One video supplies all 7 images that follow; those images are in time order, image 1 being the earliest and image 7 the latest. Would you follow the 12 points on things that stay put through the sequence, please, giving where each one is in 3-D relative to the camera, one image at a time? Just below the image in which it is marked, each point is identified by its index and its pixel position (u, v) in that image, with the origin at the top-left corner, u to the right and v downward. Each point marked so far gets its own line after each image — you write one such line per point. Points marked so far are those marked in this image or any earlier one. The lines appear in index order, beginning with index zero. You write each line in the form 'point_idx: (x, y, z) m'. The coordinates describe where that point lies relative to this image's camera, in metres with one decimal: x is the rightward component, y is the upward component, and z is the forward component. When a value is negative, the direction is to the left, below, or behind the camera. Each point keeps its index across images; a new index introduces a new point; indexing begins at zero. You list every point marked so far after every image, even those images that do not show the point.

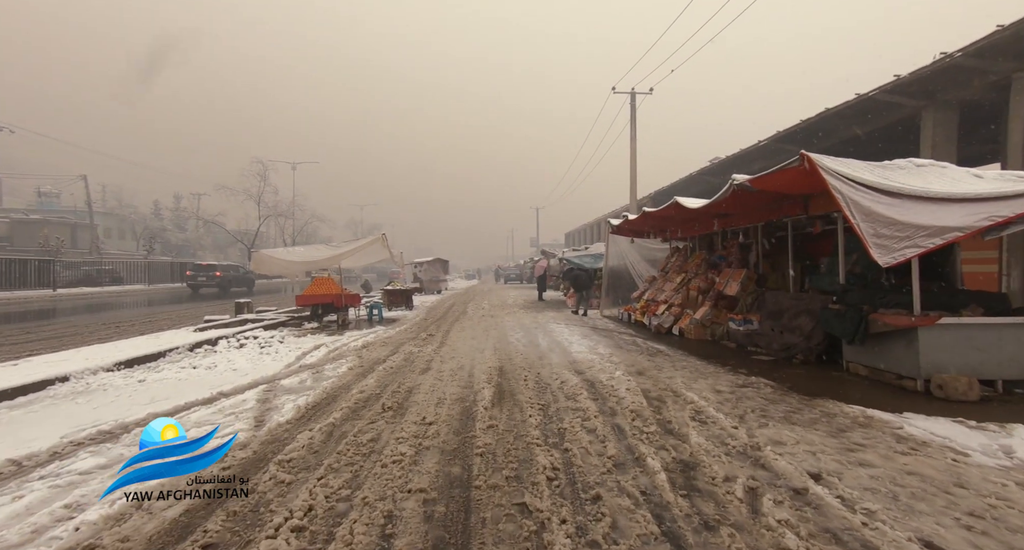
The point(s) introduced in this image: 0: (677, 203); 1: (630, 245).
0: (+3.2, +1.4, +9.0) m
1: (+3.9, +1.0, +14.9) m
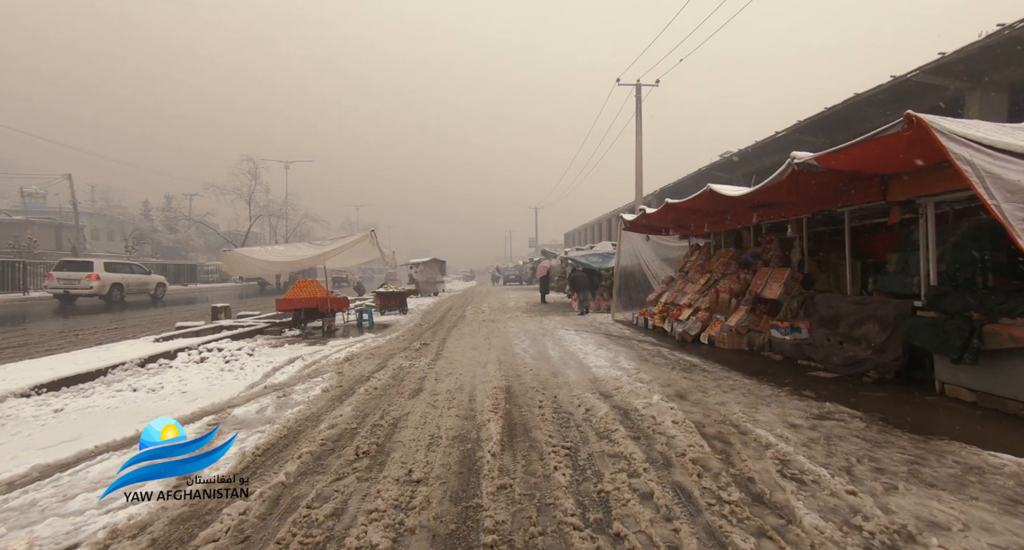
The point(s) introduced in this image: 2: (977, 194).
0: (+3.3, +1.4, +7.7) m
1: (+4.0, +1.0, +13.7) m
2: (+3.6, +0.6, +3.5) m
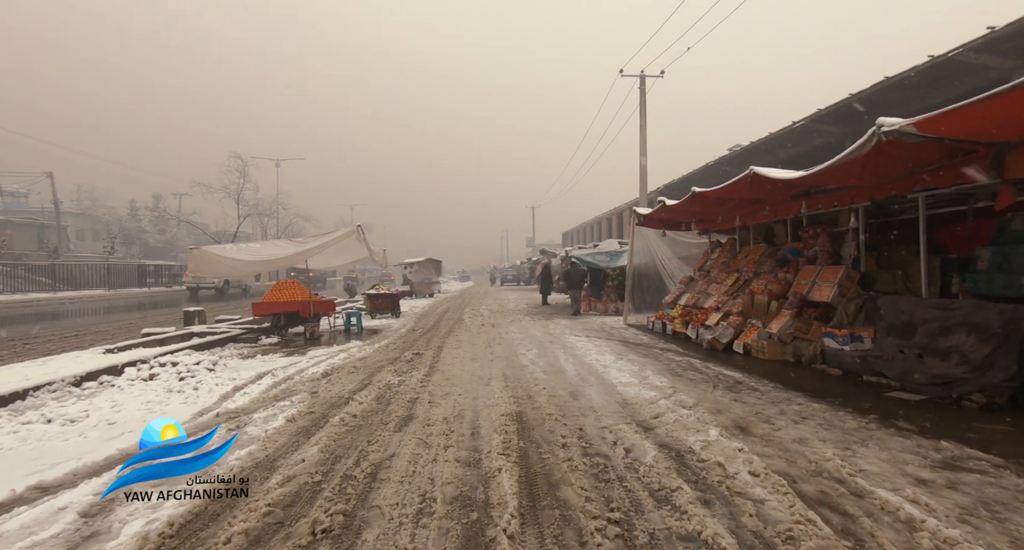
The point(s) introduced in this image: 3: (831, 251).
0: (+3.4, +1.4, +6.6) m
1: (+4.1, +1.0, +12.5) m
2: (+3.7, +0.6, +2.3) m
3: (+5.0, +0.4, +7.1) m
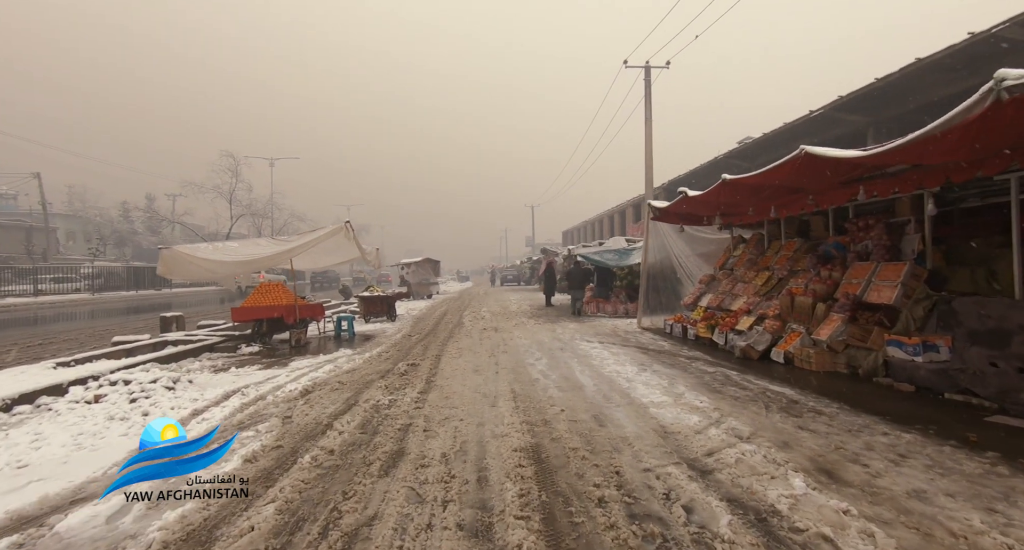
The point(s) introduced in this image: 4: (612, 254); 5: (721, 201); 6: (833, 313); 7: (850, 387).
0: (+3.6, +1.4, +5.6) m
1: (+4.2, +1.0, +11.6) m
2: (+3.8, +0.7, +1.4) m
3: (+5.1, +0.4, +6.2) m
4: (+3.4, +0.7, +15.5) m
5: (+3.9, +1.4, +8.5) m
6: (+4.4, -0.5, +6.3) m
7: (+4.1, -1.3, +5.5) m
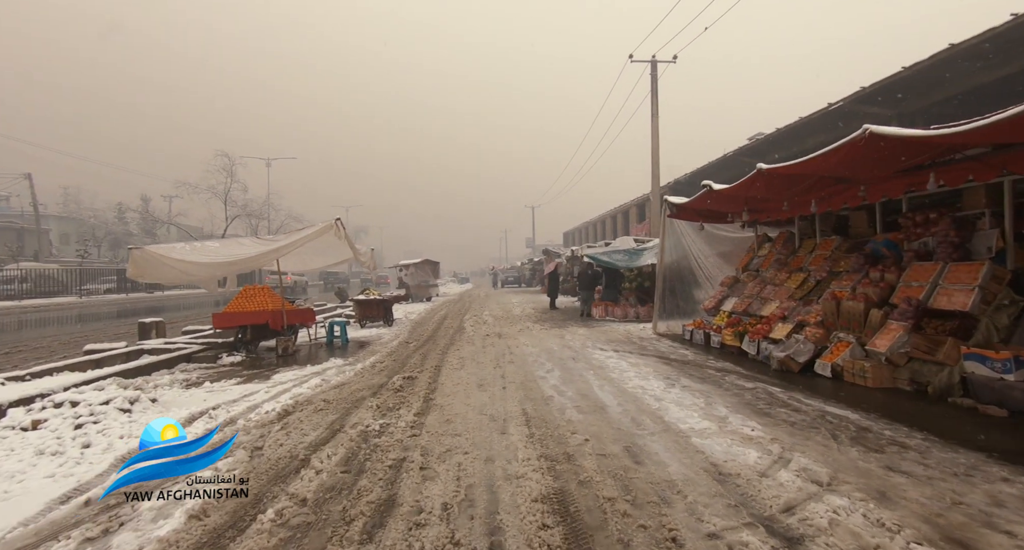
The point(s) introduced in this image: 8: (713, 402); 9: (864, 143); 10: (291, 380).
0: (+3.7, +1.4, +4.8) m
1: (+4.3, +1.0, +10.8) m
2: (+3.9, +0.6, +0.6) m
3: (+5.2, +0.4, +5.4) m
4: (+3.5, +0.7, +14.7) m
5: (+4.0, +1.3, +7.7) m
6: (+4.5, -0.6, +5.5) m
7: (+4.2, -1.4, +4.7) m
8: (+2.3, -1.4, +5.2) m
9: (+3.7, +1.4, +4.9) m
10: (-3.4, -1.6, +7.1) m
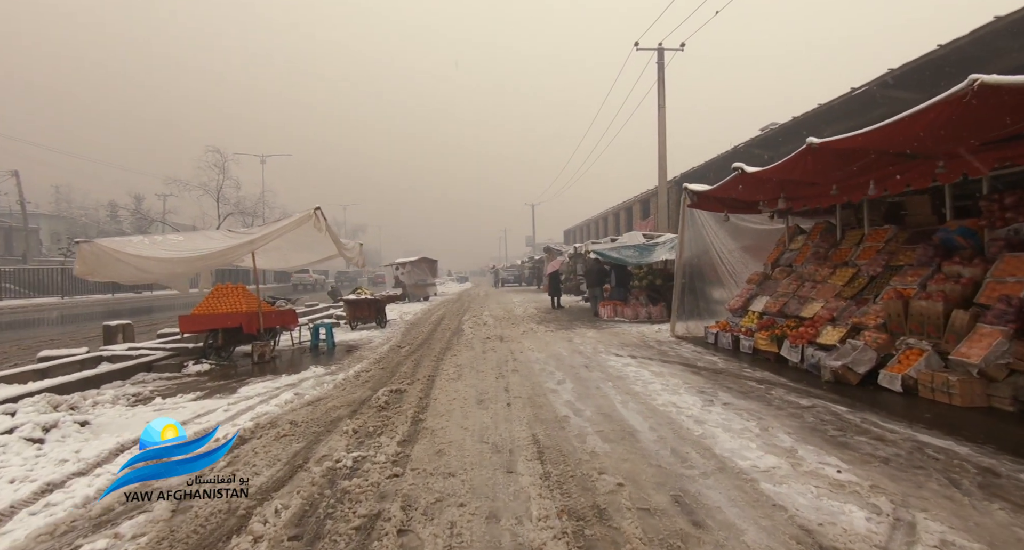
0: (+3.7, +1.5, +3.8) m
1: (+4.3, +1.1, +9.7) m
2: (+4.0, +0.7, -0.4) m
3: (+5.3, +0.5, +4.4) m
4: (+3.6, +0.7, +13.7) m
5: (+4.0, +1.4, +6.6) m
6: (+4.6, -0.5, +4.5) m
7: (+4.3, -1.3, +3.7) m
8: (+2.3, -1.4, +4.2) m
9: (+3.8, +1.5, +3.9) m
10: (-3.4, -1.6, +6.1) m
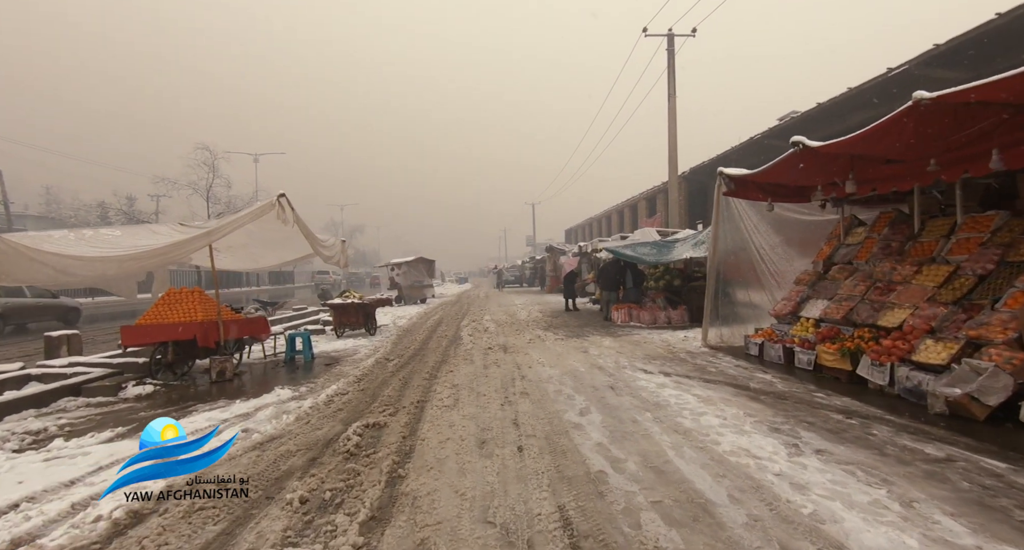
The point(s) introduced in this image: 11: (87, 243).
0: (+3.8, +1.5, +2.4) m
1: (+4.4, +1.1, +8.4) m
2: (+4.1, +0.7, -1.8) m
3: (+5.4, +0.5, +3.0) m
4: (+3.7, +0.7, +12.3) m
5: (+4.1, +1.4, +5.3) m
6: (+4.7, -0.5, +3.1) m
7: (+4.4, -1.3, +2.4) m
8: (+2.4, -1.4, +2.8) m
9: (+3.9, +1.5, +2.5) m
10: (-3.3, -1.6, +4.7) m
11: (-5.8, +0.4, +6.2) m
